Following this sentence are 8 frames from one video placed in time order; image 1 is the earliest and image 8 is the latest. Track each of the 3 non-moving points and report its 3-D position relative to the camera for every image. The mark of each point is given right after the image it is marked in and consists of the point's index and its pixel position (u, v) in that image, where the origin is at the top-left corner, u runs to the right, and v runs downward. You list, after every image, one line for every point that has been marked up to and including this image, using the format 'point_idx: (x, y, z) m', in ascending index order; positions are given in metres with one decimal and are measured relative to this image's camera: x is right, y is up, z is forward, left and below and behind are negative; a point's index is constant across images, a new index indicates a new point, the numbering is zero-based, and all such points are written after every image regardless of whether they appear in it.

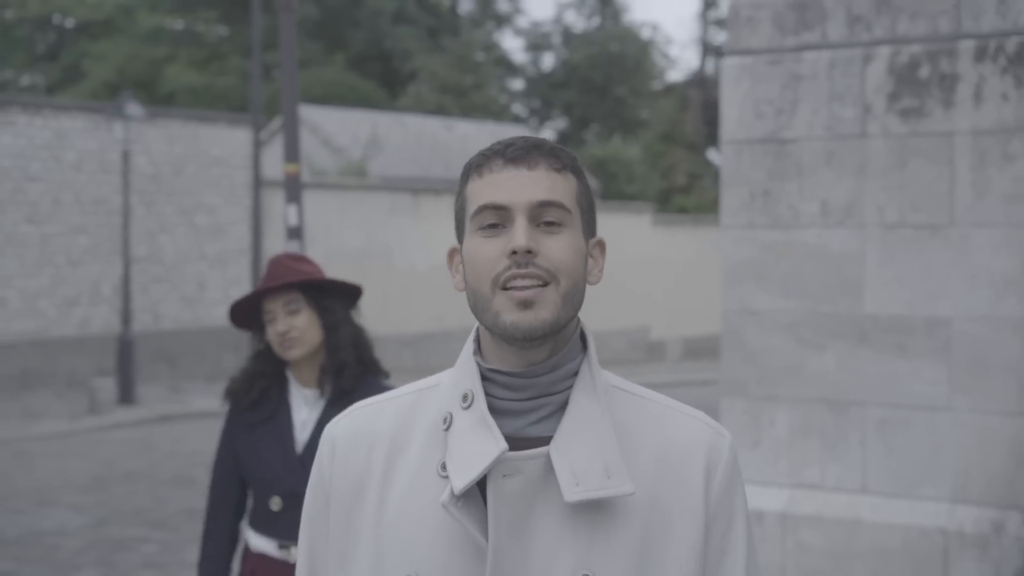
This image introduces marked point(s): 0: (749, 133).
0: (+1.2, +0.8, +6.4) m
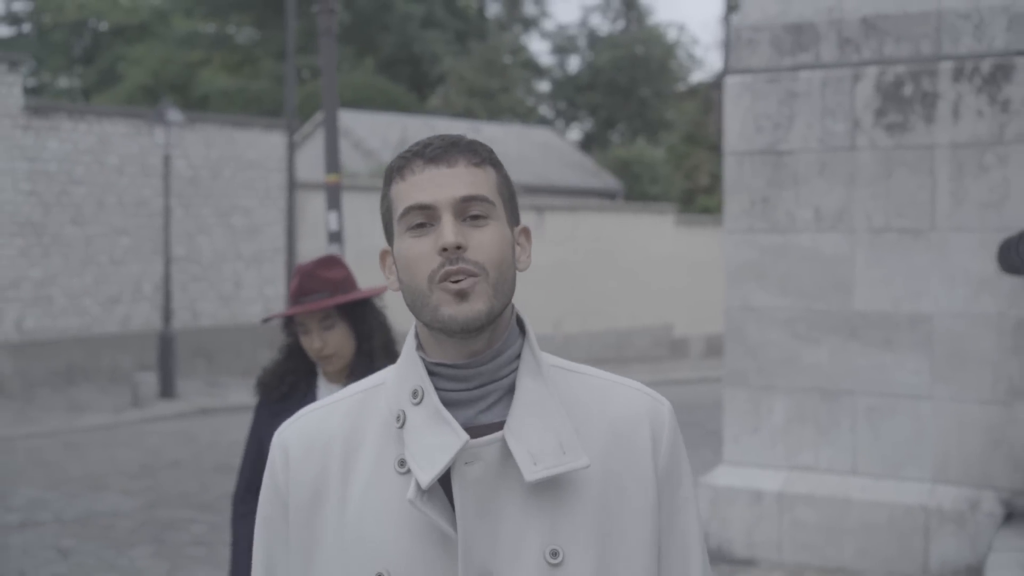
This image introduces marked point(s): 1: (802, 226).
0: (+1.3, +0.8, +7.0) m
1: (+1.6, +0.3, +6.9) m
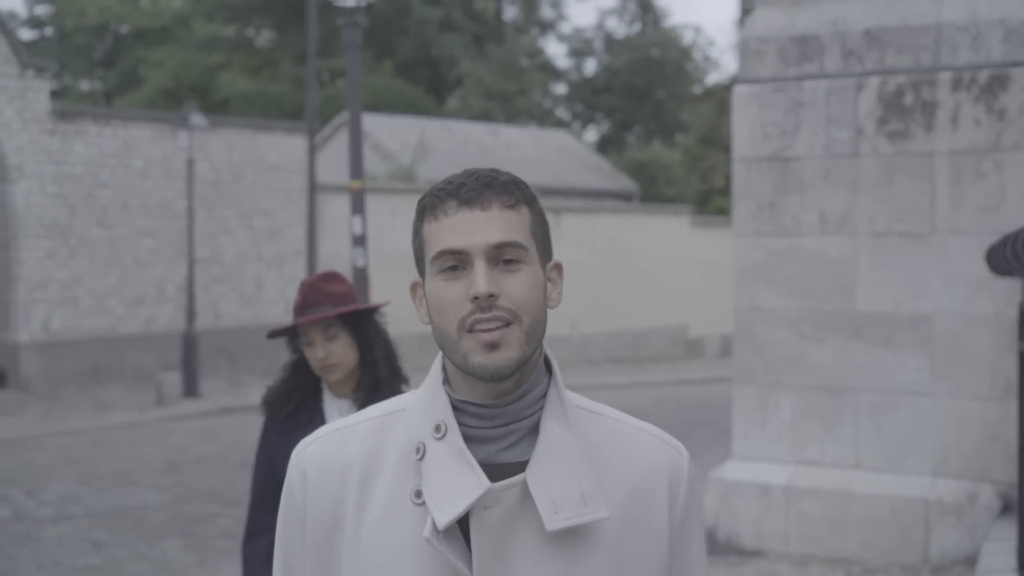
0: (+1.4, +0.8, +7.3) m
1: (+1.7, +0.3, +7.2) m
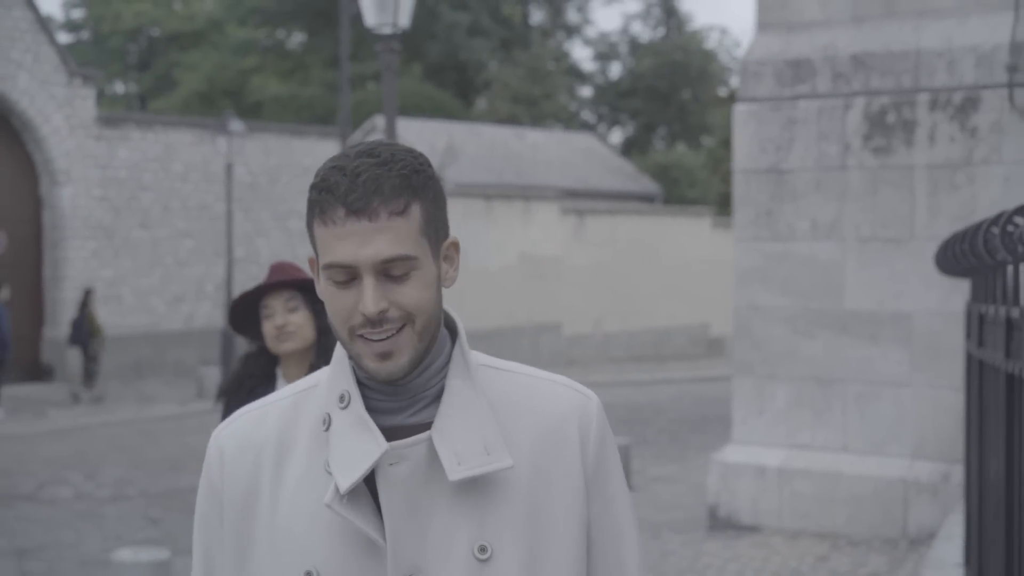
0: (+1.5, +0.8, +8.1) m
1: (+1.8, +0.3, +7.9) m
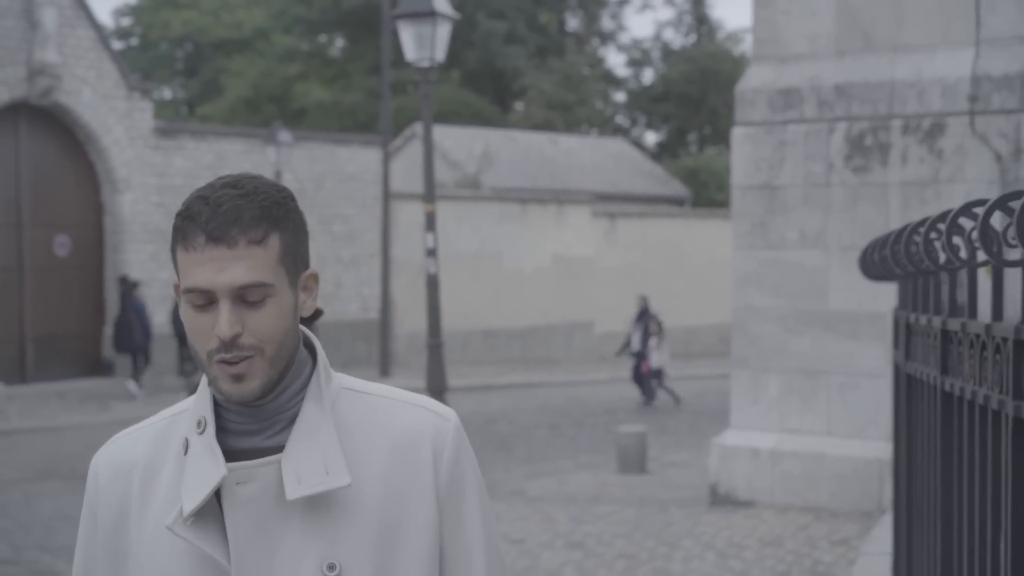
0: (+1.7, +0.8, +9.1) m
1: (+1.9, +0.3, +9.0) m
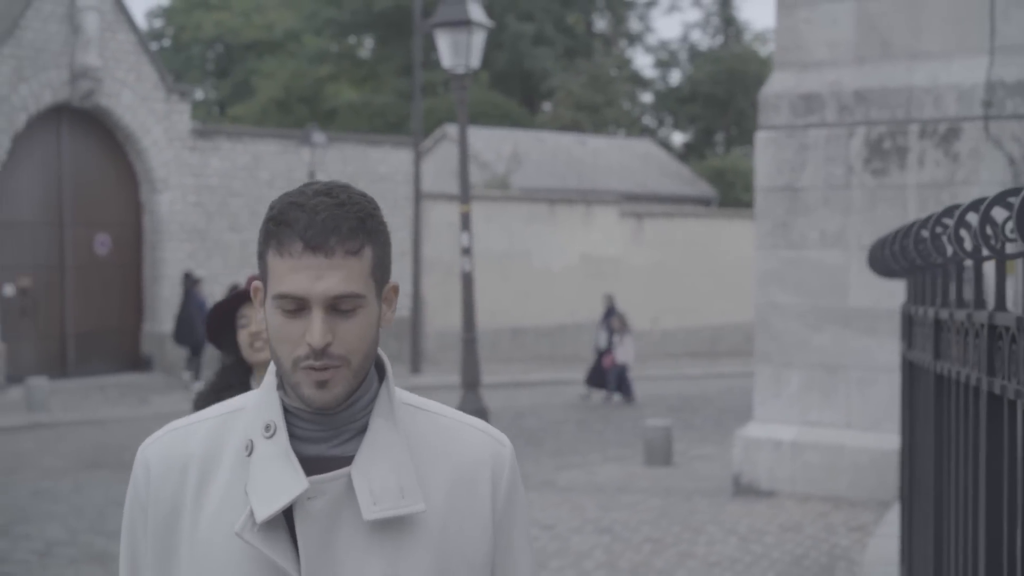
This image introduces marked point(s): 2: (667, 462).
0: (+1.9, +0.8, +9.5) m
1: (+2.2, +0.3, +9.3) m
2: (+1.4, -1.6, +11.7) m
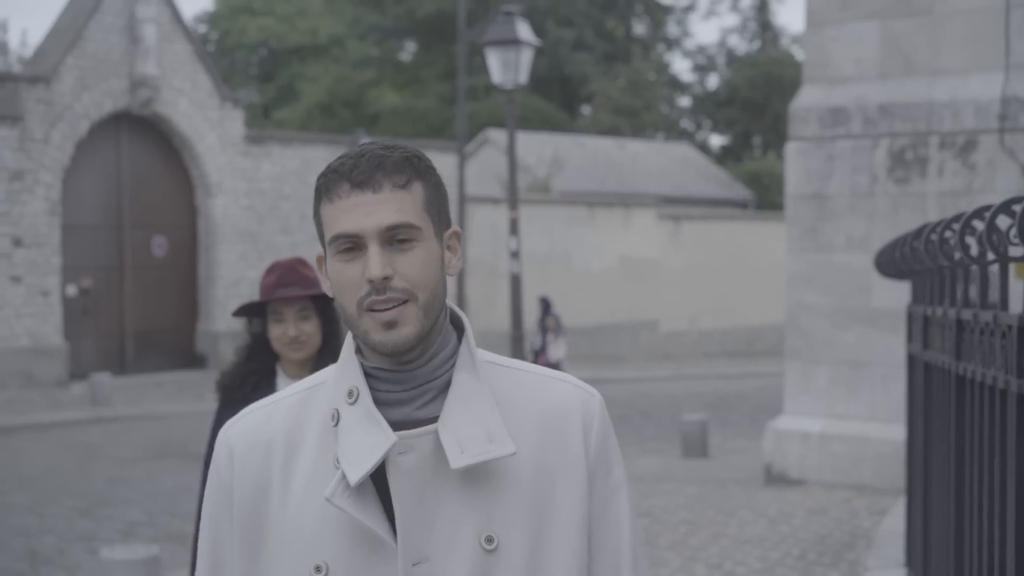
0: (+2.3, +0.8, +10.1) m
1: (+2.5, +0.3, +9.9) m
2: (+1.8, -1.6, +12.4) m
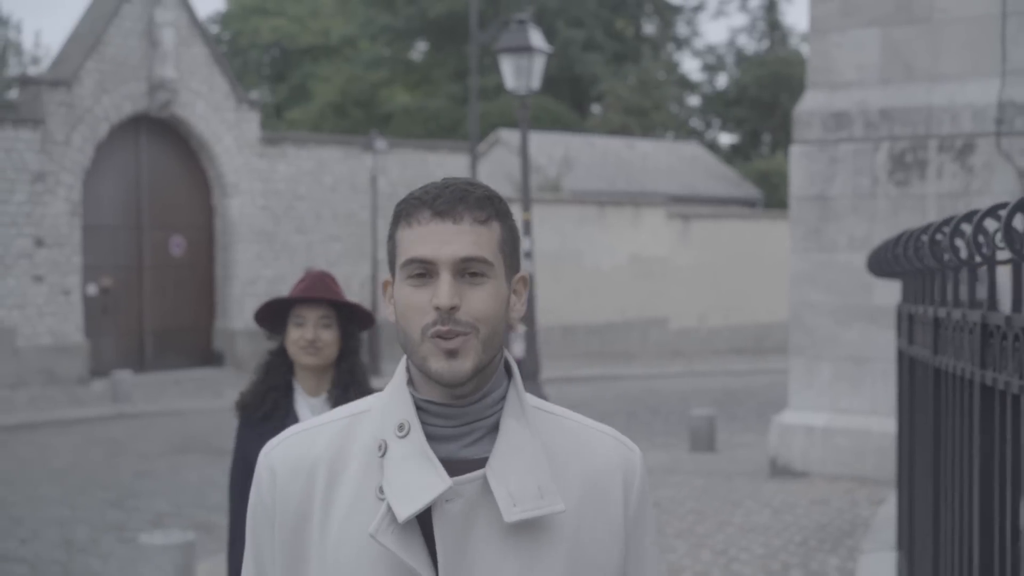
0: (+2.4, +0.8, +10.4) m
1: (+2.6, +0.3, +10.3) m
2: (+2.0, -1.6, +12.7) m
